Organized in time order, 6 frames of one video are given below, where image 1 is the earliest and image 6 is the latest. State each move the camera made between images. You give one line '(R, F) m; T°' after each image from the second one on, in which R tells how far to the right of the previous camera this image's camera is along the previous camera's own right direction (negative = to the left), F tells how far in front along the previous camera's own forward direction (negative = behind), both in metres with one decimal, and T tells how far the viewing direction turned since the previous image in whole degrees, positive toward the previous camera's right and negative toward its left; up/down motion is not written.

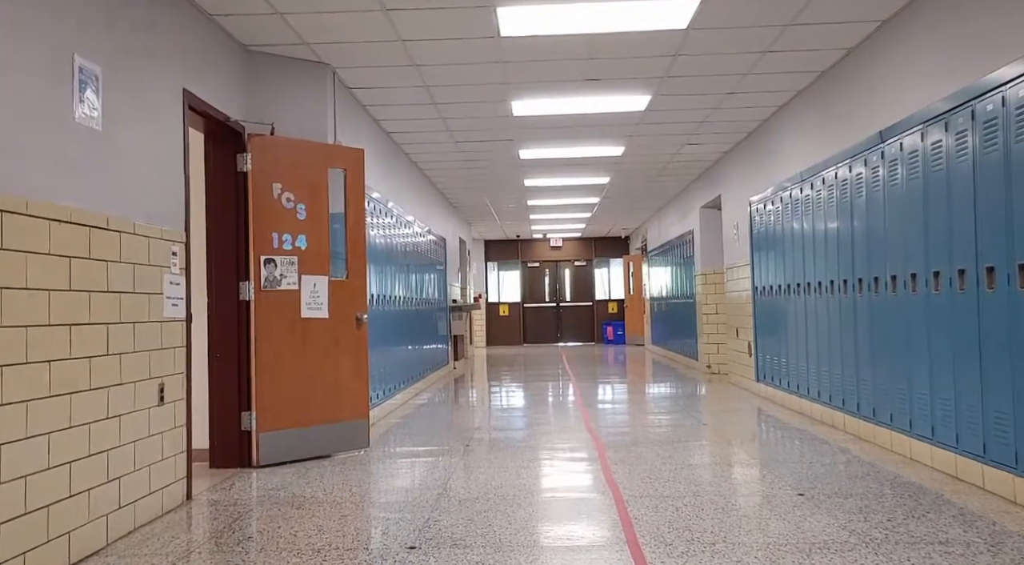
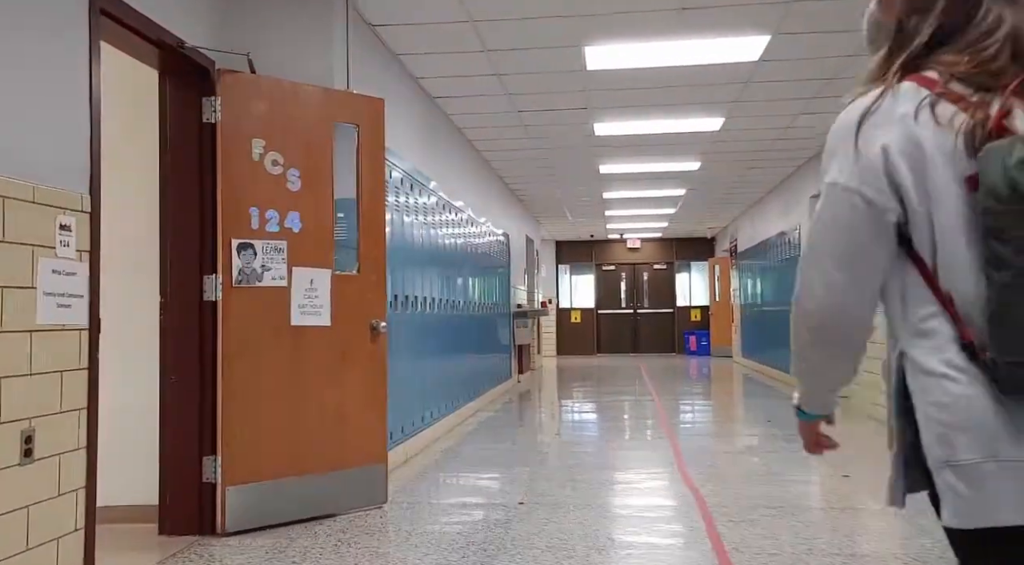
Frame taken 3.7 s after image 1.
(0.0, +1.5) m; -5°
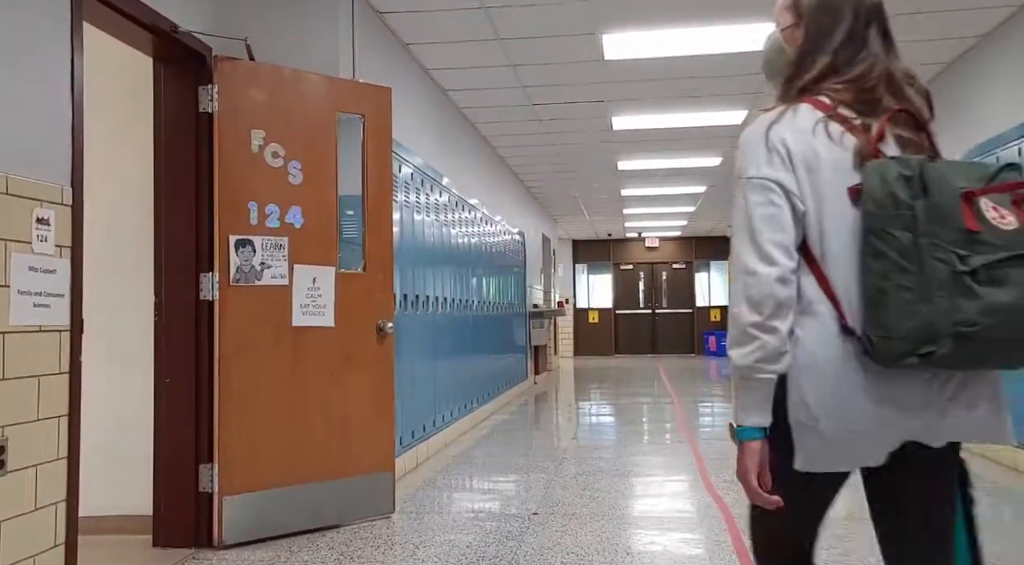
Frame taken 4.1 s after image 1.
(0.0, +0.2) m; -1°
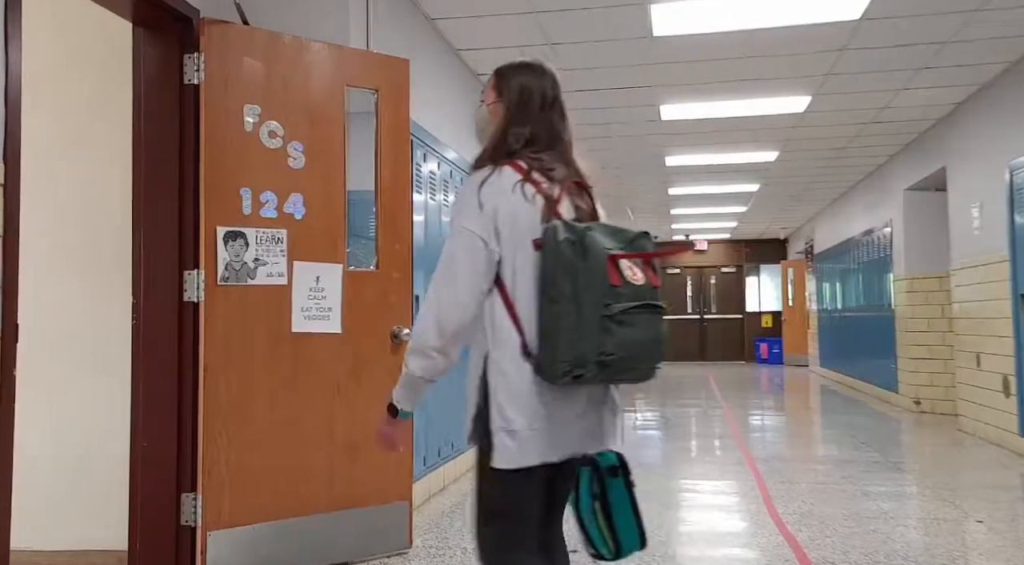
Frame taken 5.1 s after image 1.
(0.0, +0.5) m; -3°
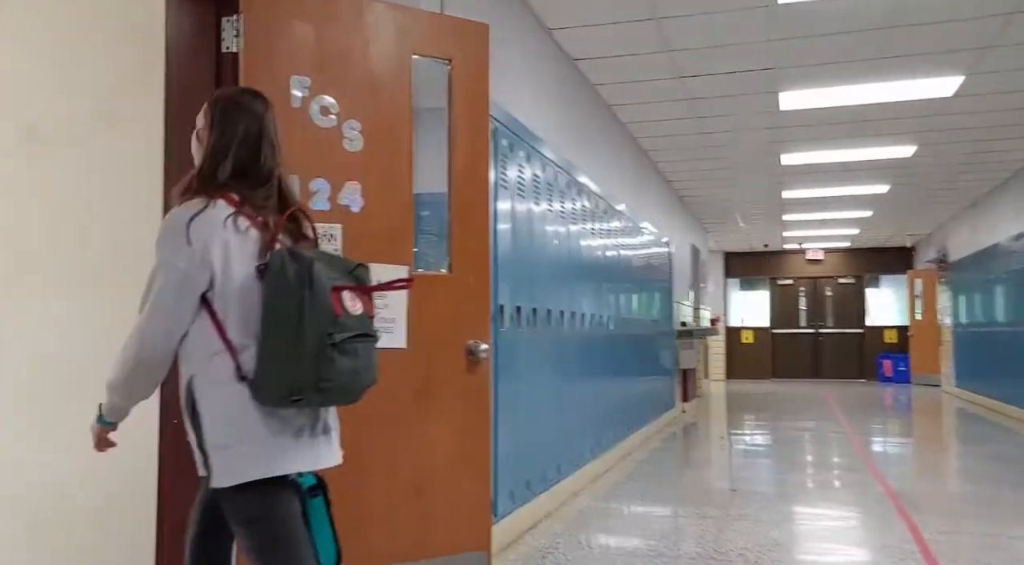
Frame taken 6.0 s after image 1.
(0.0, +0.6) m; -7°
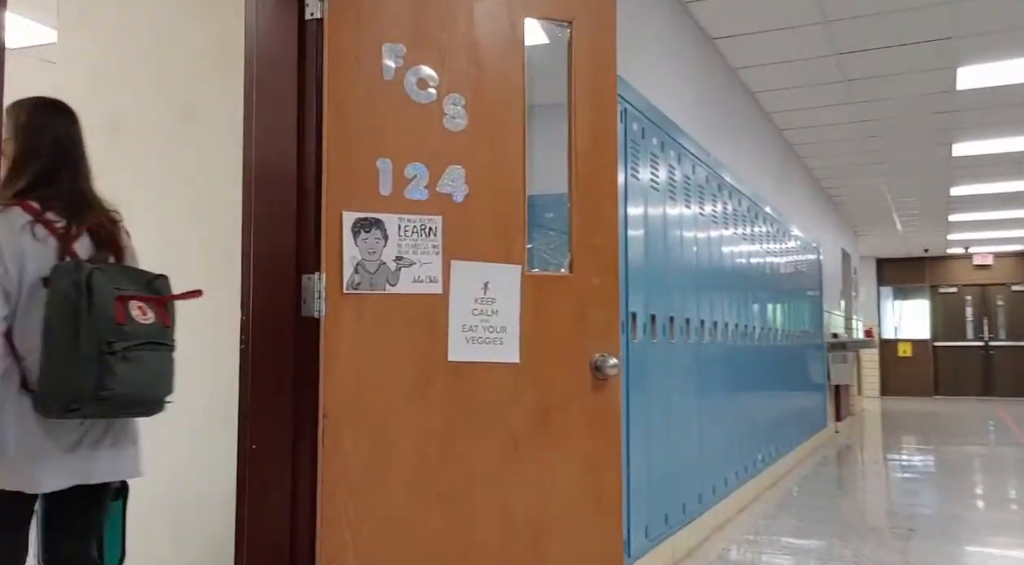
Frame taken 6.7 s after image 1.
(0.0, +0.4) m; -10°
